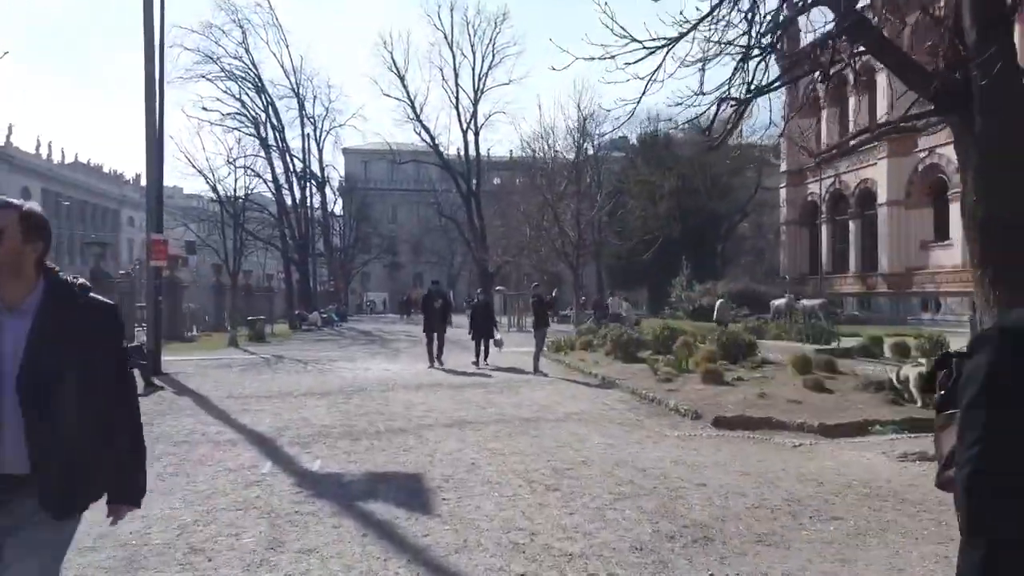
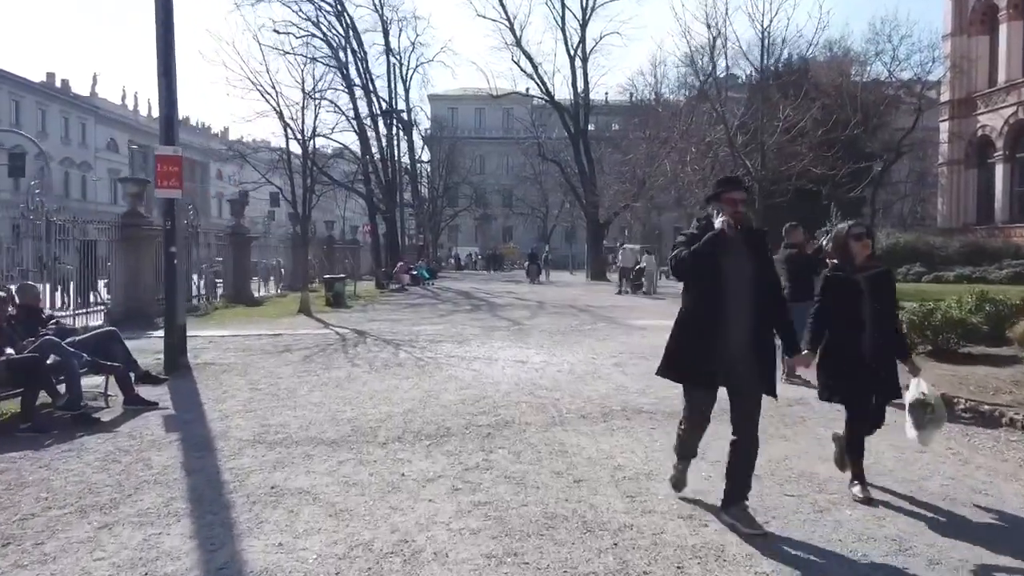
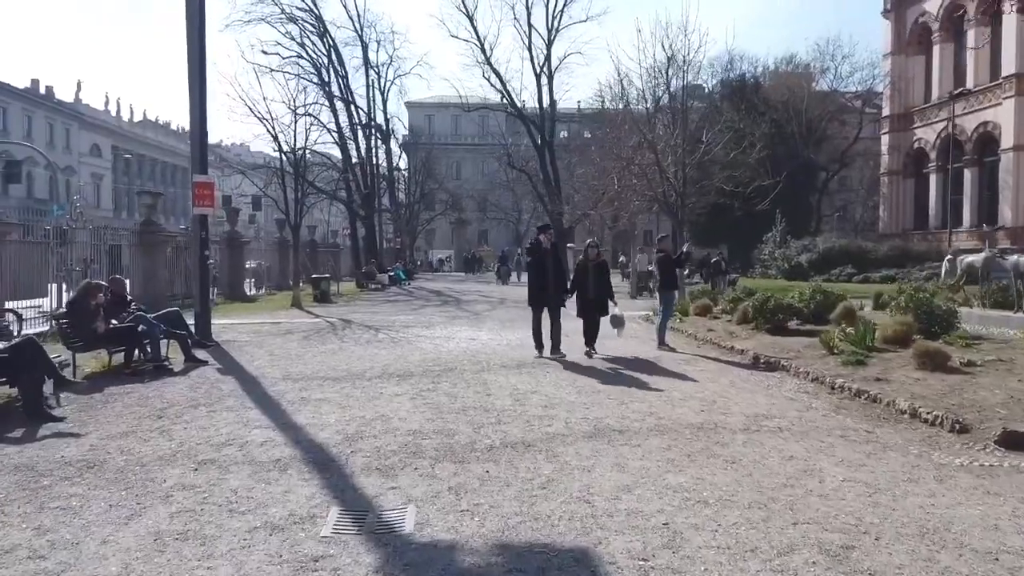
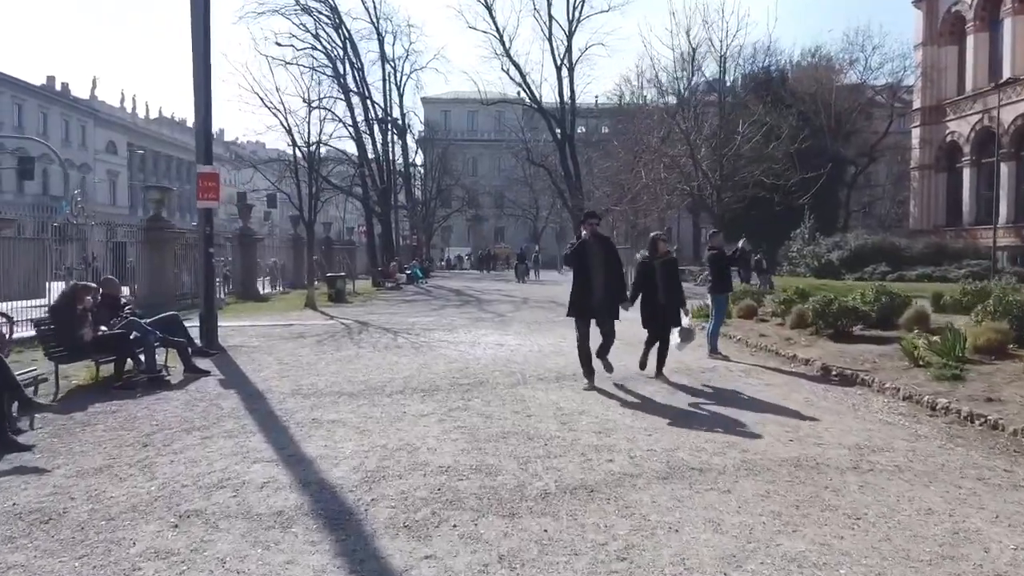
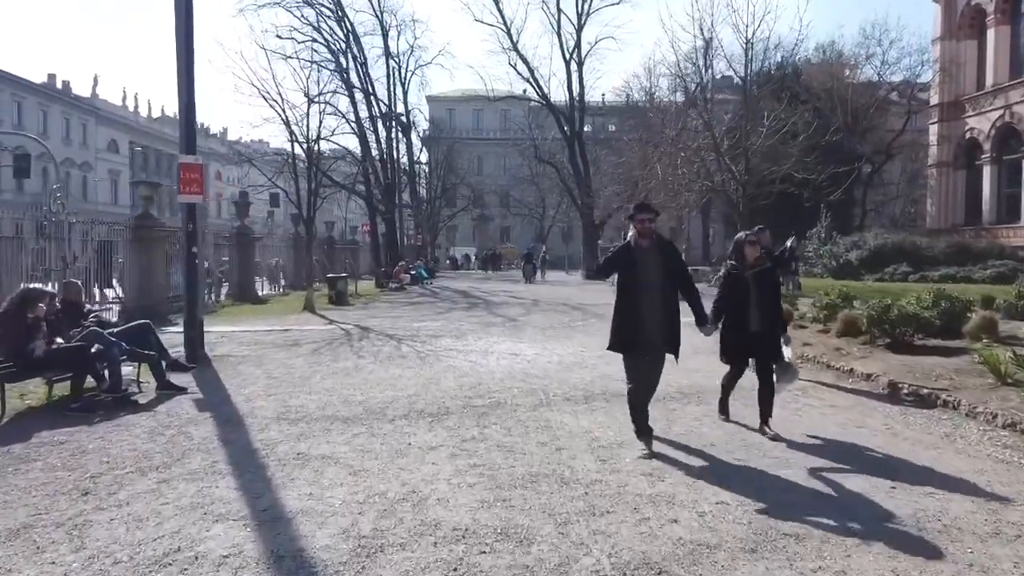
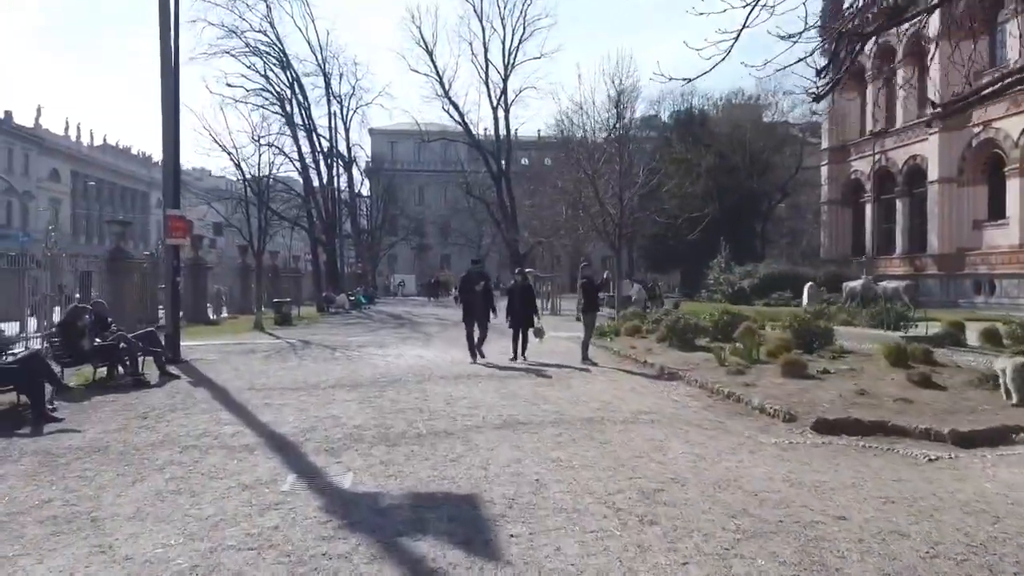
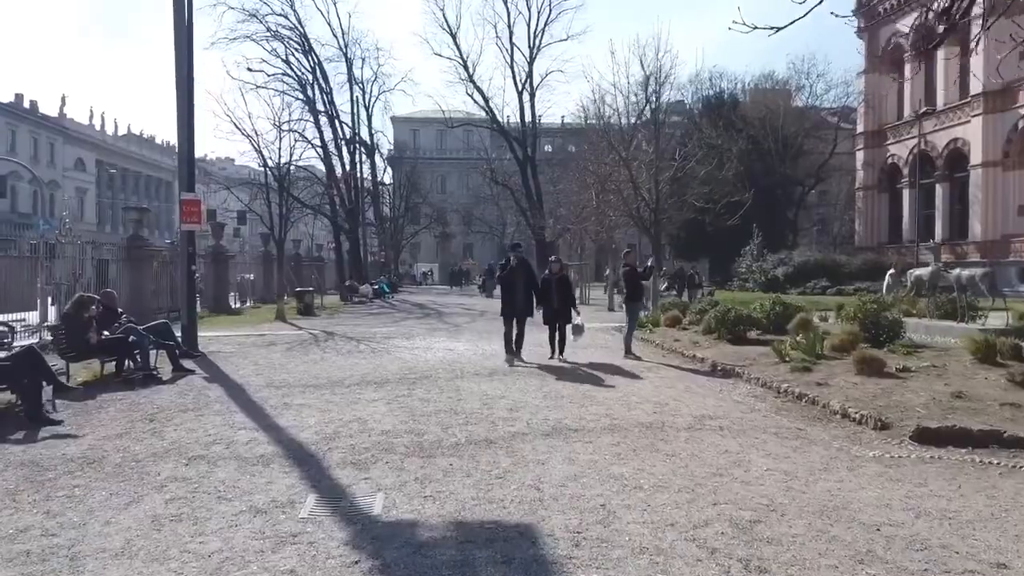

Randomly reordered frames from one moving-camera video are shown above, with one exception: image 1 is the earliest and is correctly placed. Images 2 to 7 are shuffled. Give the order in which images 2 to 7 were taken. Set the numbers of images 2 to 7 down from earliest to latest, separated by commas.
6, 7, 3, 4, 5, 2
